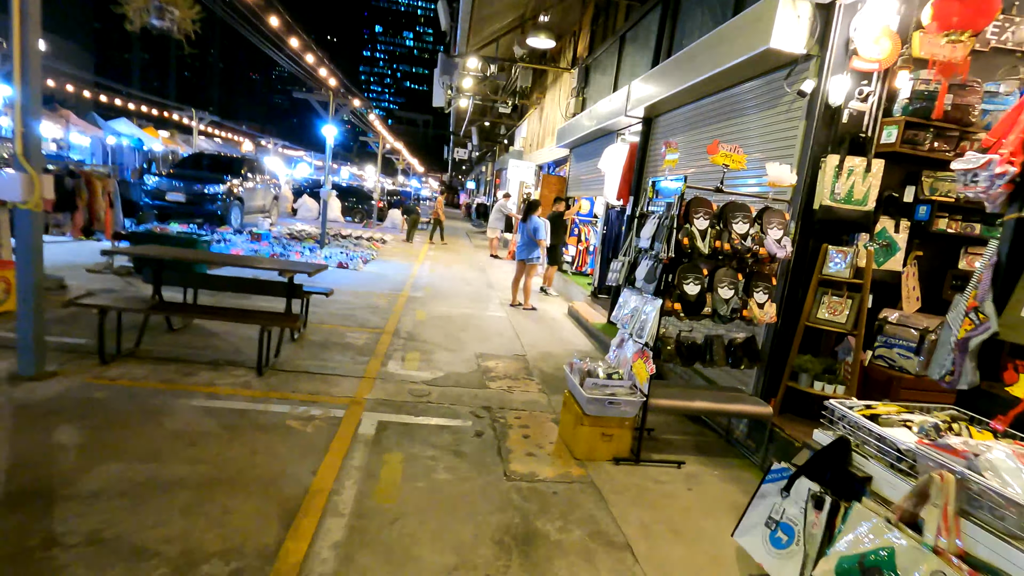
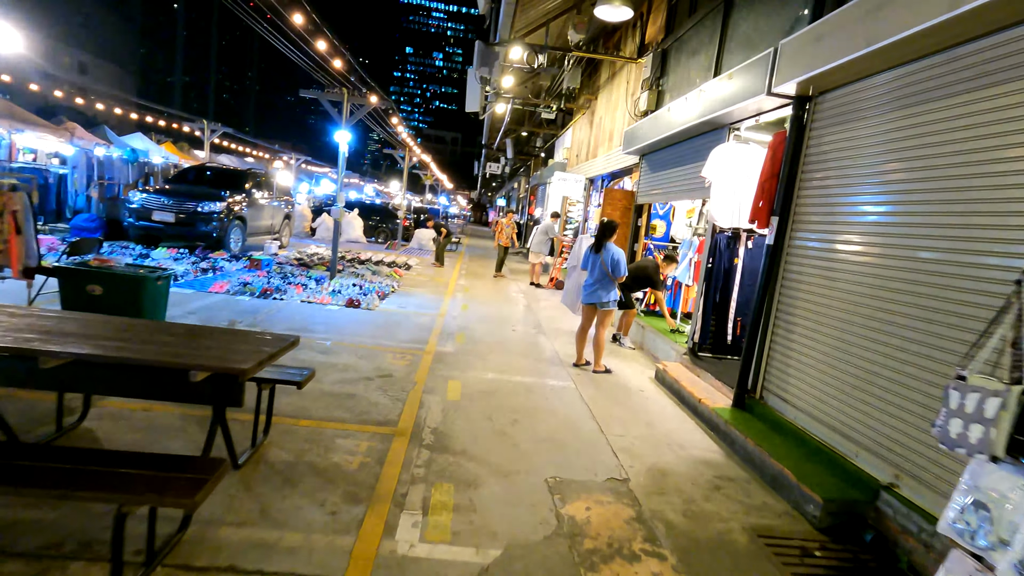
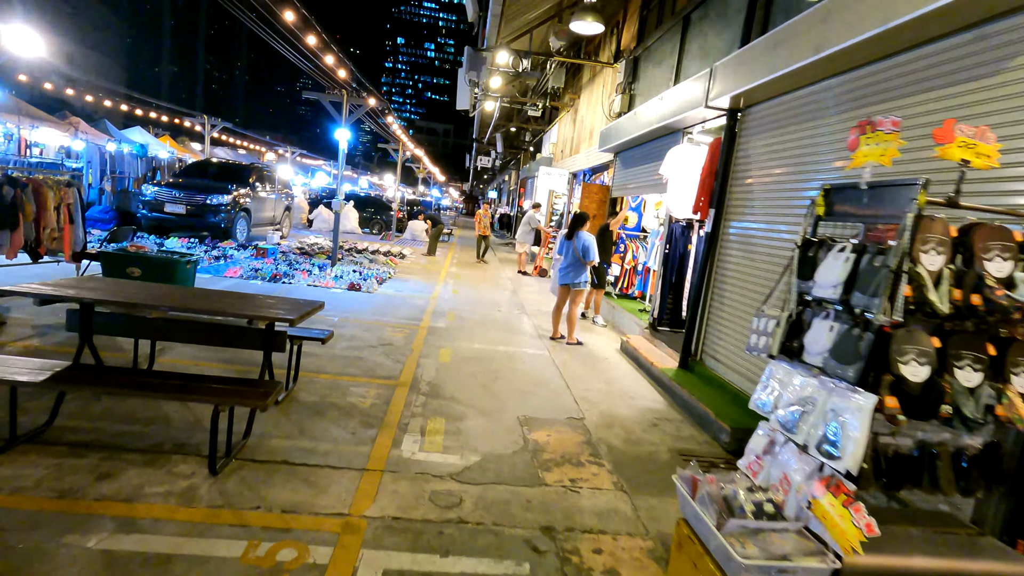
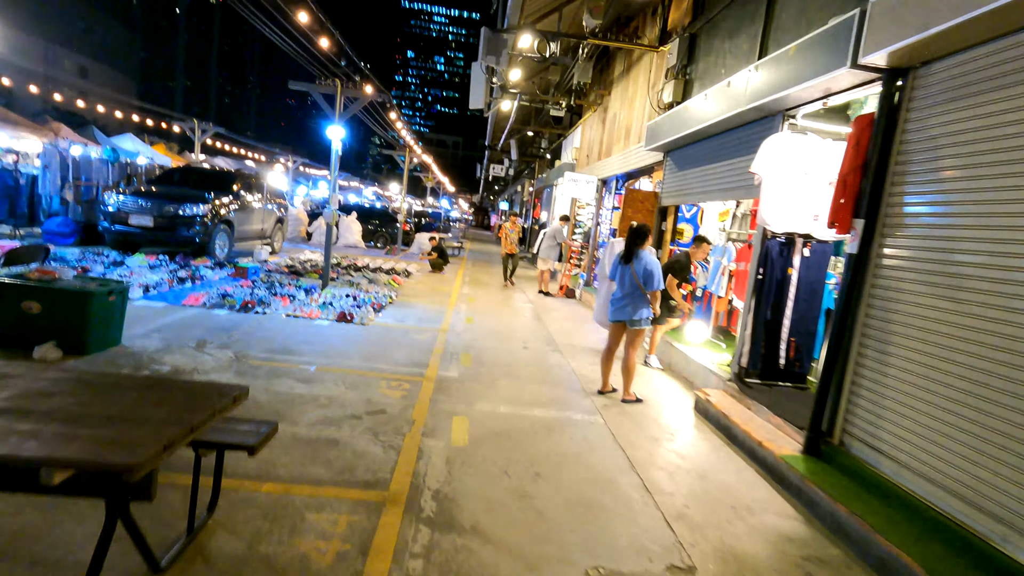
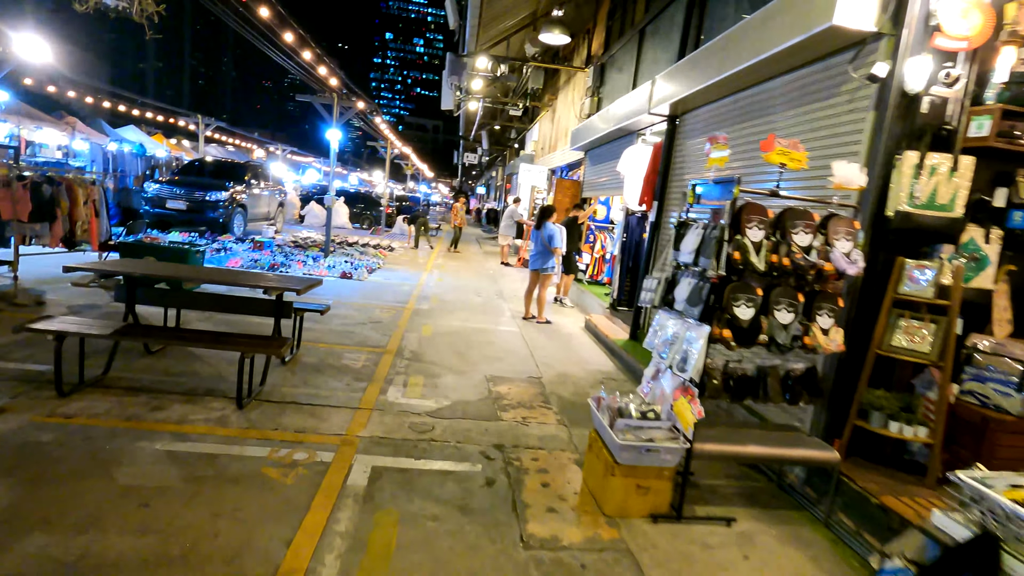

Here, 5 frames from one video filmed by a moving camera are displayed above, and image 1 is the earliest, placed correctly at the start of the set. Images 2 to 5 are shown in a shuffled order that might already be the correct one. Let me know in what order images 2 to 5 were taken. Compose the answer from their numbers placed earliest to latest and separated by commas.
5, 3, 2, 4
